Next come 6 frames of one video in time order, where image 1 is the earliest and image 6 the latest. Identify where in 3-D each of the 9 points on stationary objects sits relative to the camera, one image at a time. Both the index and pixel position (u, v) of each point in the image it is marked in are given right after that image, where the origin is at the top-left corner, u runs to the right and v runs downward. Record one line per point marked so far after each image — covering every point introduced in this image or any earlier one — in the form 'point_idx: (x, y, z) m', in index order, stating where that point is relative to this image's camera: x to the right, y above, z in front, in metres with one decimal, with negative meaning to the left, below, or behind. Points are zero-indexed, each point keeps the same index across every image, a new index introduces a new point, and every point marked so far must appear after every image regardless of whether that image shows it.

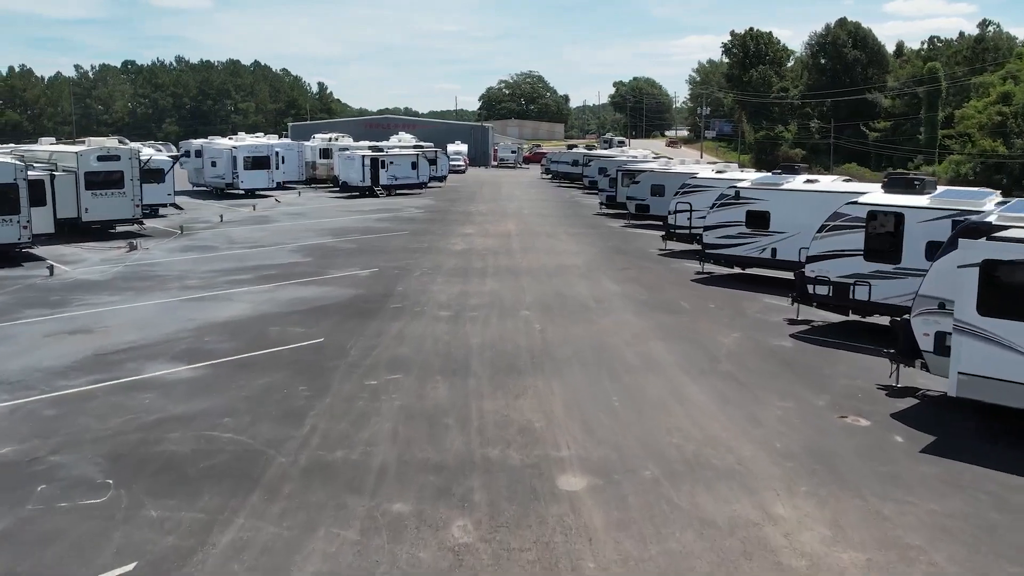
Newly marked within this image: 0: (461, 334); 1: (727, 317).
0: (-0.8, -0.7, +15.8) m
1: (+3.8, -0.5, +17.5) m
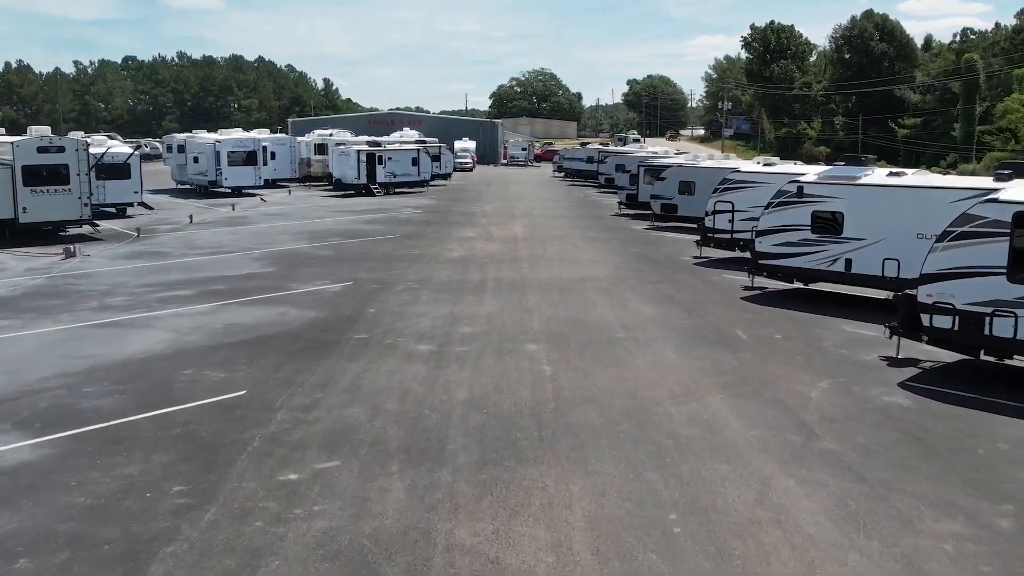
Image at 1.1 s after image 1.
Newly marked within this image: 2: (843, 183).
0: (-0.8, -1.1, +11.3) m
1: (+3.9, -0.9, +13.1) m
2: (+5.8, +1.8, +17.0) m
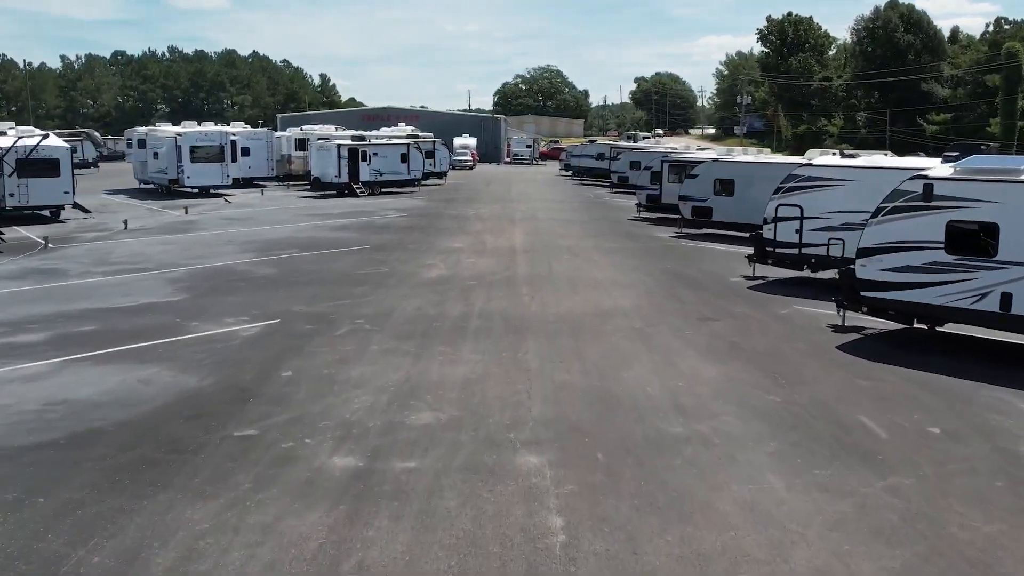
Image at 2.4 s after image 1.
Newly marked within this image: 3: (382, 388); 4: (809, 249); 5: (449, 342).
0: (-0.9, -1.6, +5.8) m
1: (+3.7, -1.4, +7.5) m
2: (+5.7, +1.3, +11.4) m
3: (-1.3, -1.0, +9.8) m
4: (+5.1, +0.7, +16.7) m
5: (-0.8, -0.7, +12.1) m
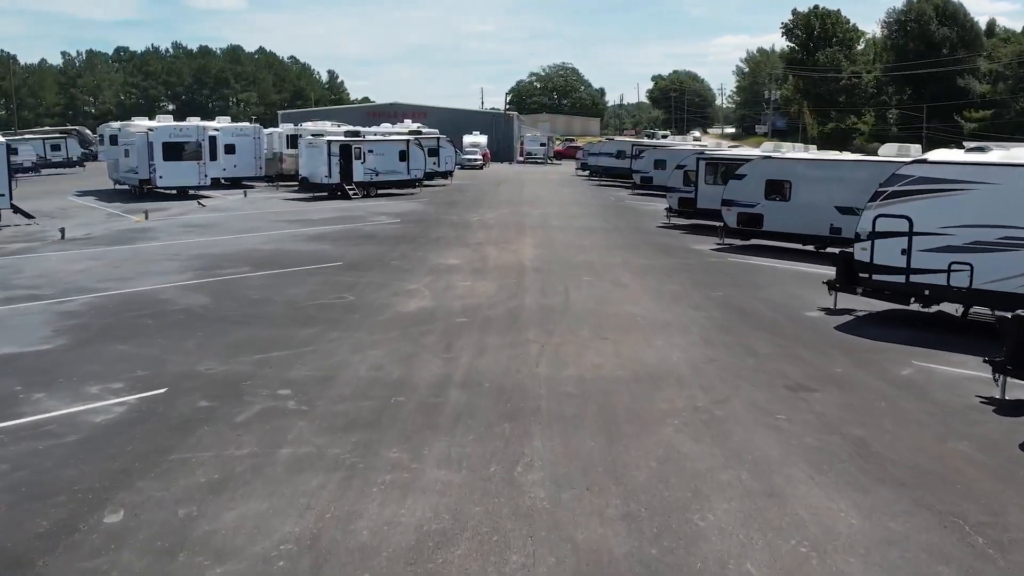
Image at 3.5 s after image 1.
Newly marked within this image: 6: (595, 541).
0: (-1.1, -2.1, +1.4) m
1: (+3.6, -2.0, +3.0) m
2: (+5.6, +0.8, +6.9) m
3: (-1.4, -1.5, +5.4) m
4: (+5.1, +0.1, +12.2) m
5: (-0.8, -1.2, +7.7) m
6: (+0.5, -1.5, +5.7) m
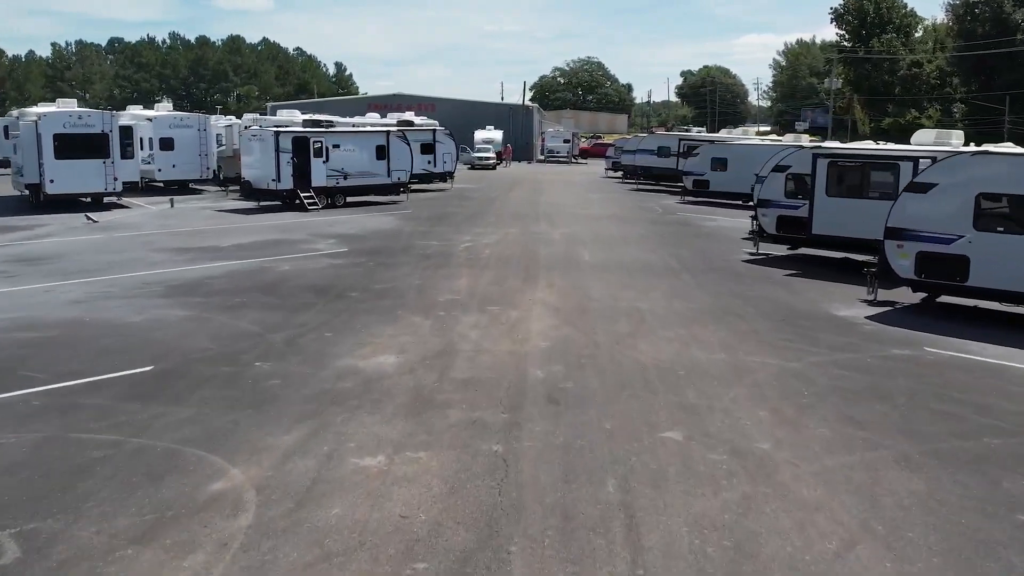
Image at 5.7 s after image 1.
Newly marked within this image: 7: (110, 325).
0: (-1.6, -3.4, -8.1) m
1: (+3.2, -3.2, -6.6) m
2: (+5.3, -0.5, -2.7) m
3: (-1.8, -2.7, -4.1) m
4: (+4.9, -1.1, +2.5) m
5: (-1.2, -2.4, -1.8) m
6: (+0.1, -2.7, -3.8) m
7: (-4.6, -0.4, +11.2) m
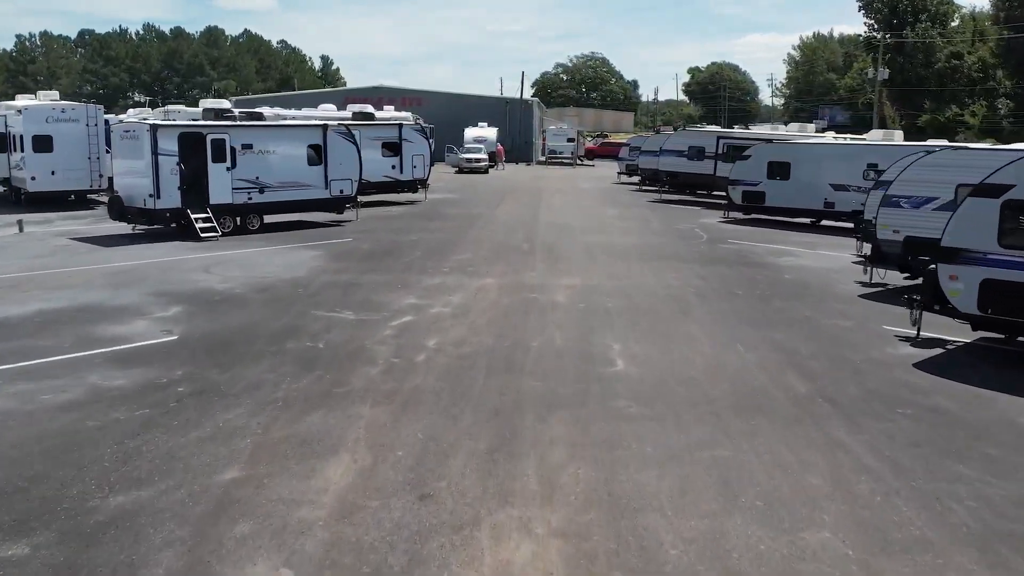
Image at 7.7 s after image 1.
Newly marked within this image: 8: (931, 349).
0: (-2.0, -4.6, -16.4) m
1: (+2.8, -4.4, -14.9) m
2: (+4.9, -1.7, -11.1) m
3: (-2.2, -4.0, -12.4) m
4: (+4.5, -2.3, -5.8) m
5: (-1.5, -3.6, -10.1) m
6: (-0.3, -3.9, -12.1) m
7: (-5.0, -1.7, +2.9) m
8: (+4.3, -0.6, +9.4) m
